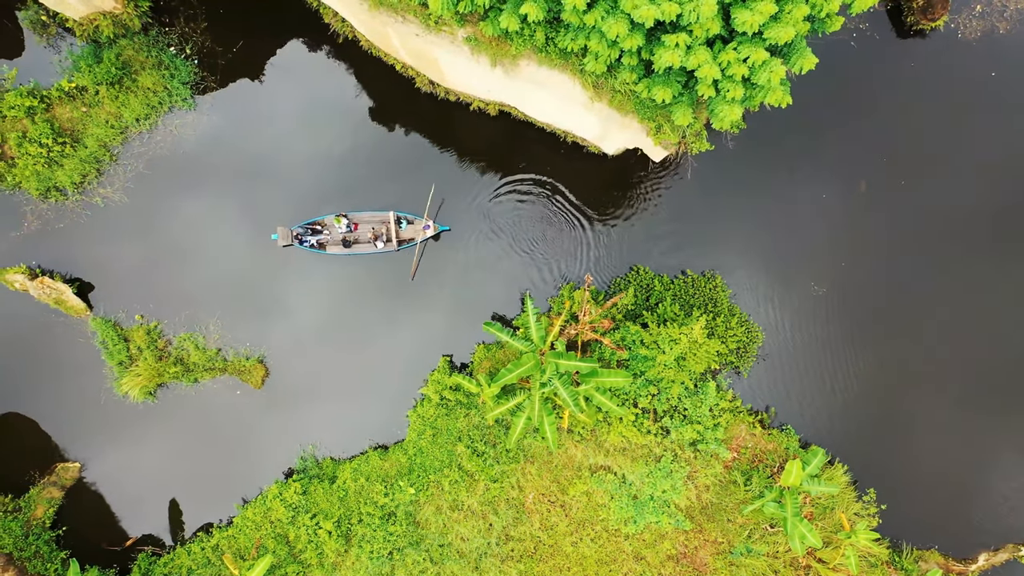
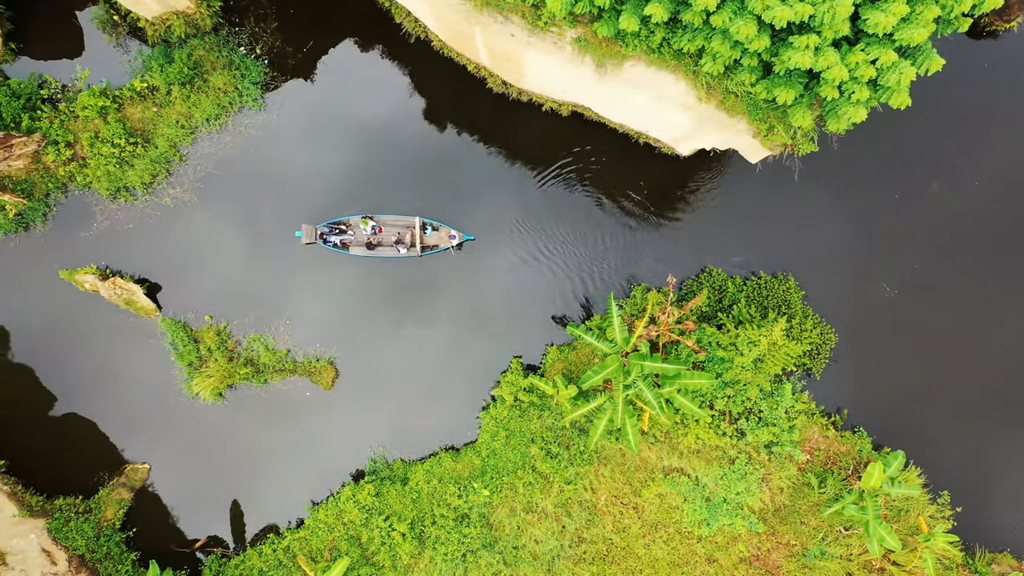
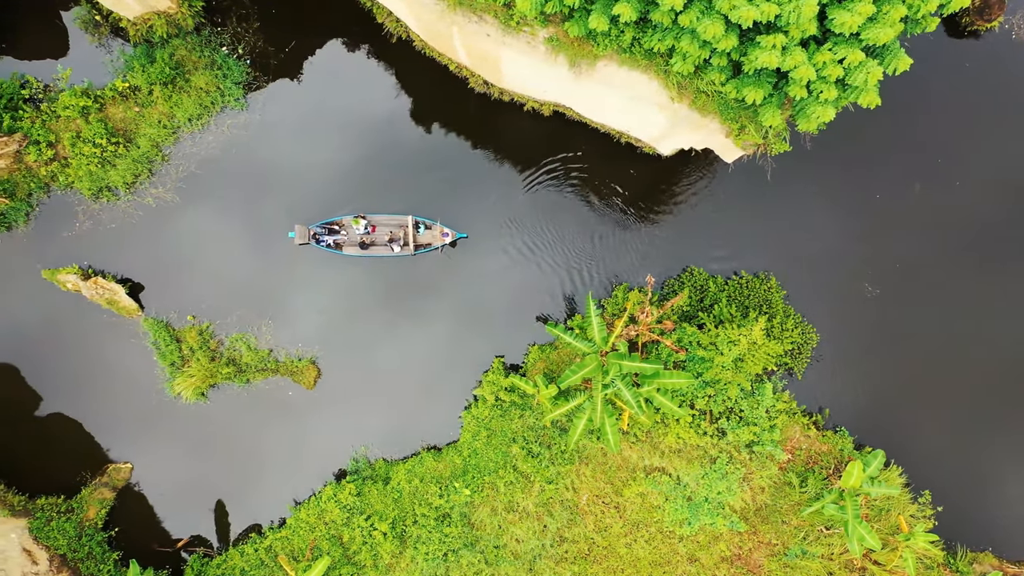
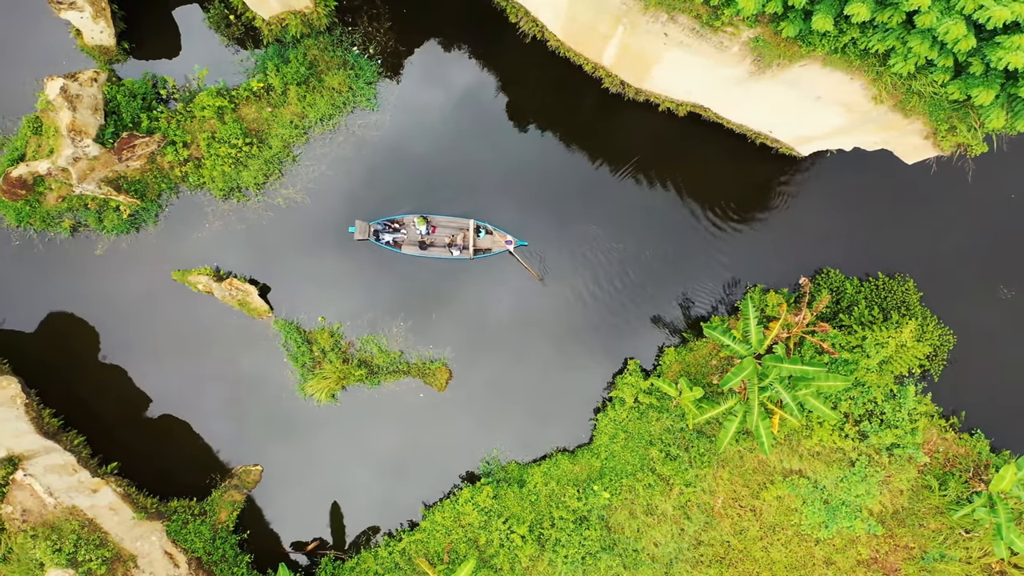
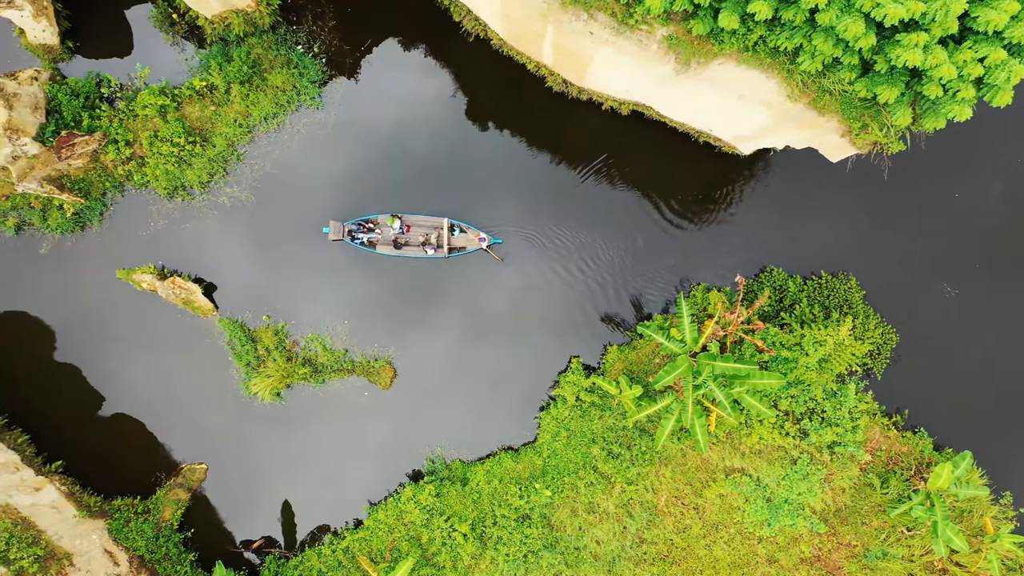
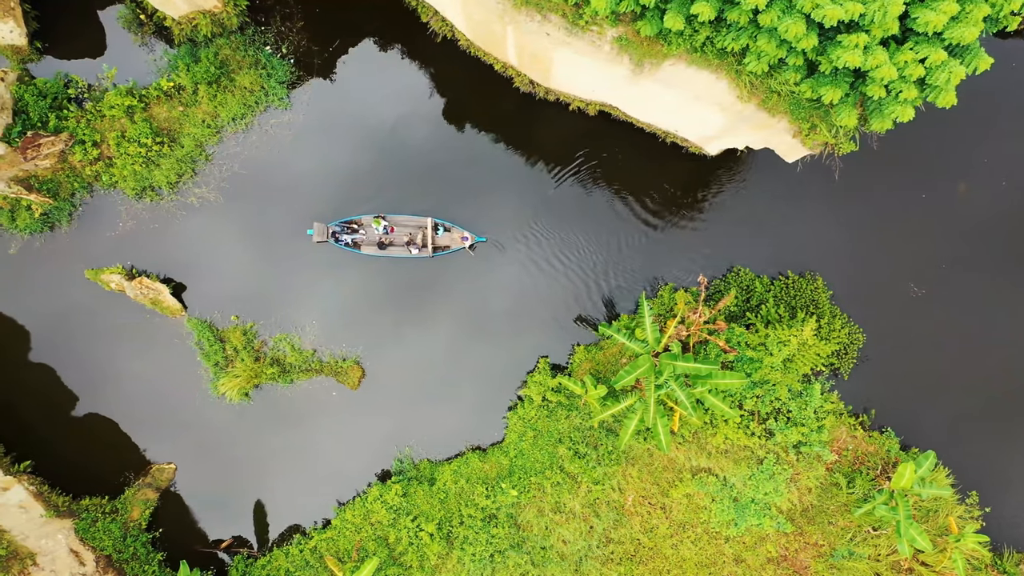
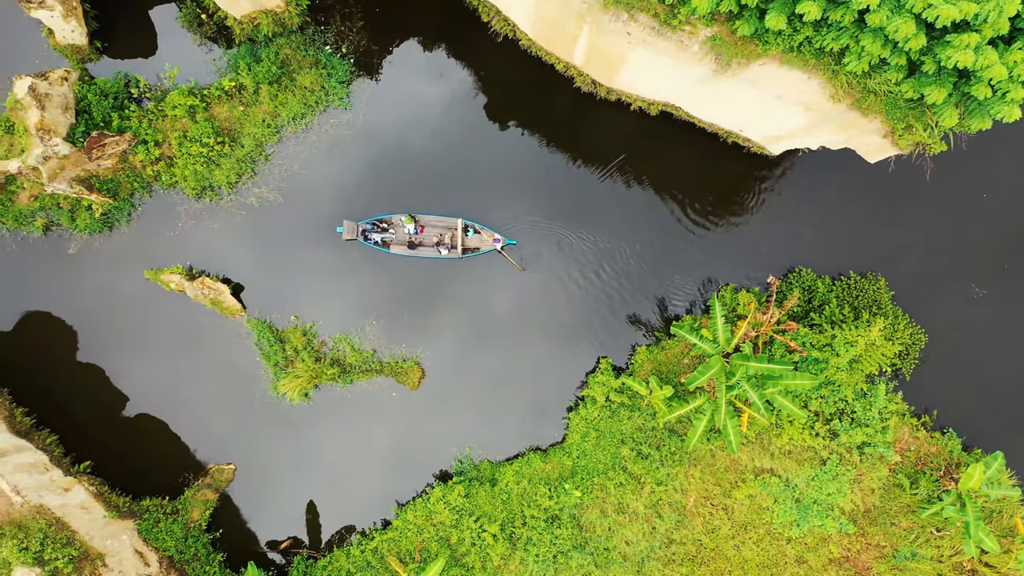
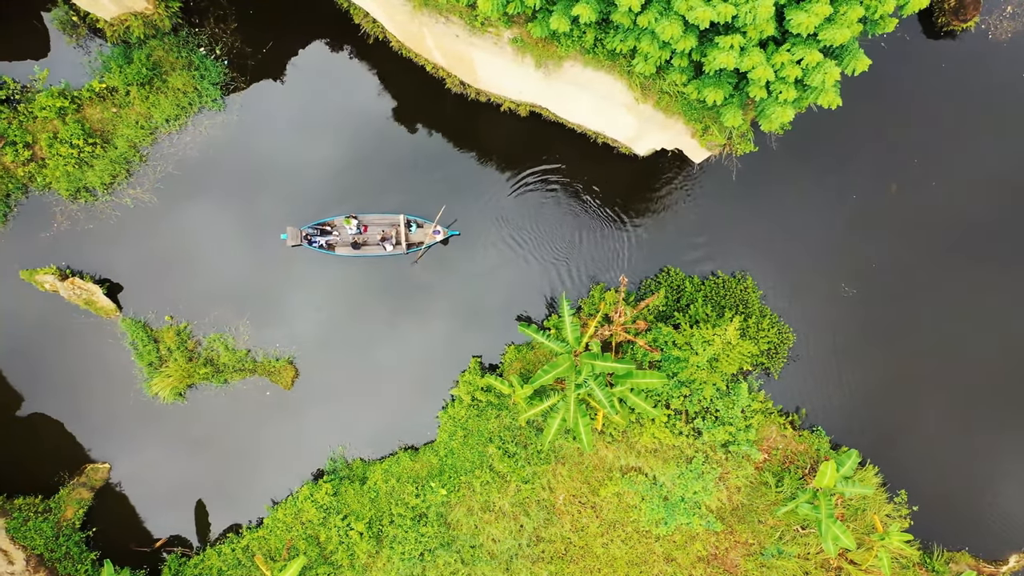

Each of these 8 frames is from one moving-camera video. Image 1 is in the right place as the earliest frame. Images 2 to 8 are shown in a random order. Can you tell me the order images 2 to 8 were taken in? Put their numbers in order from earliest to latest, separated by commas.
8, 3, 2, 6, 5, 7, 4
